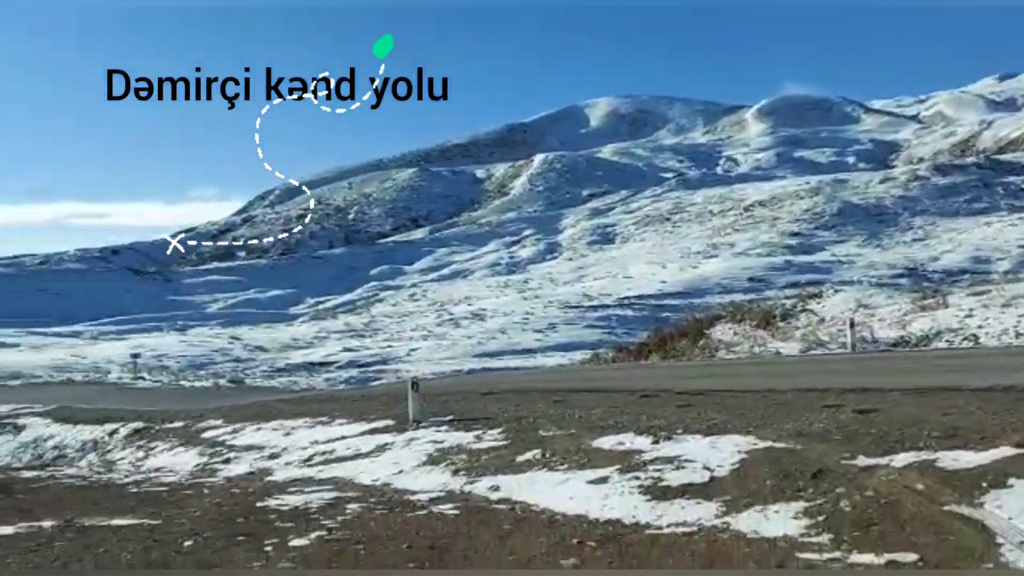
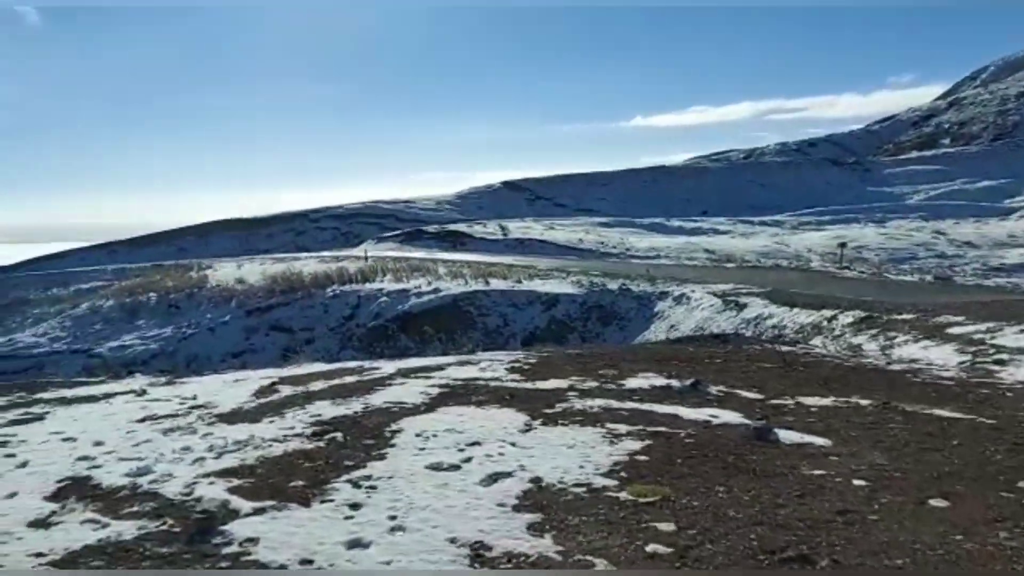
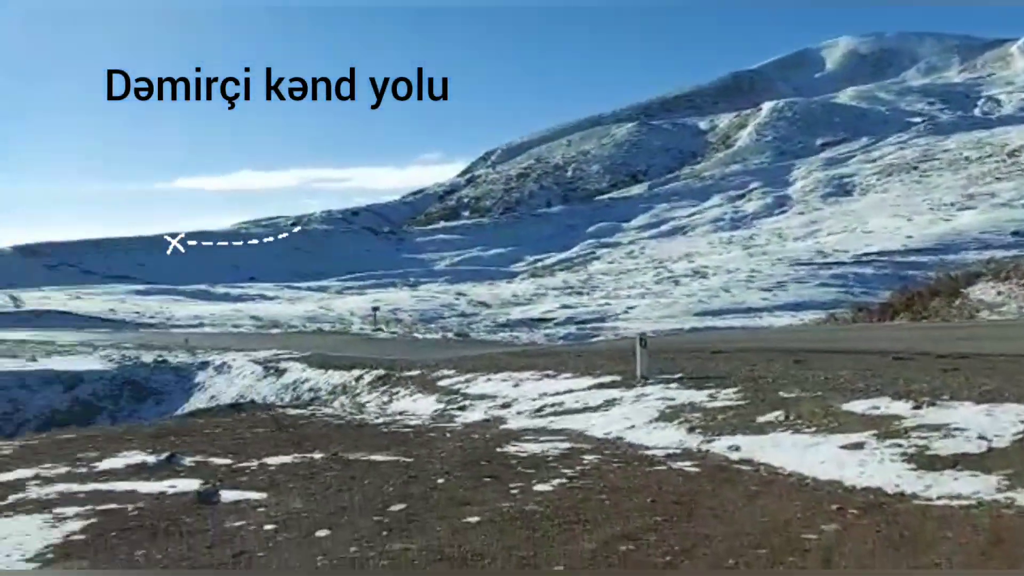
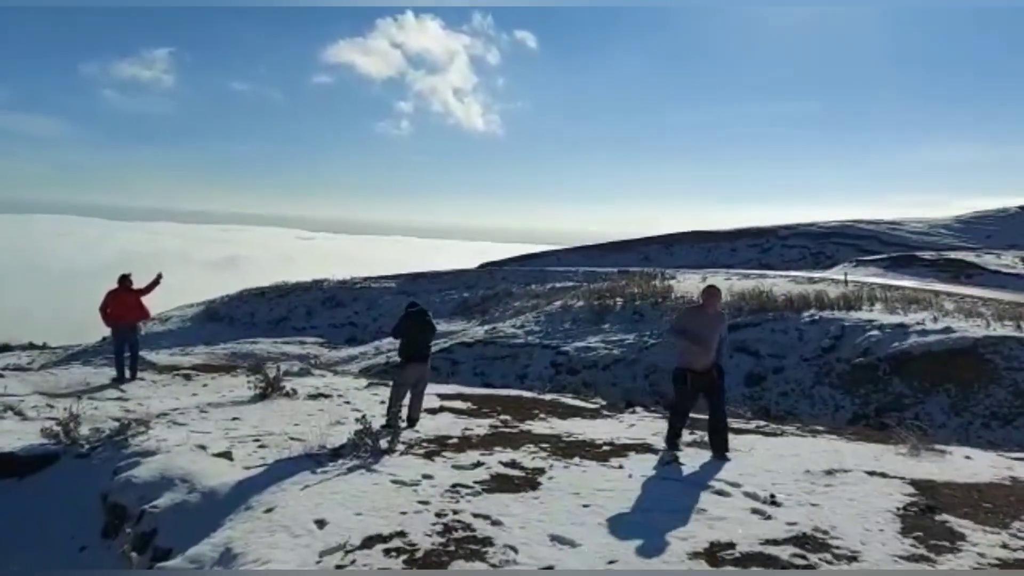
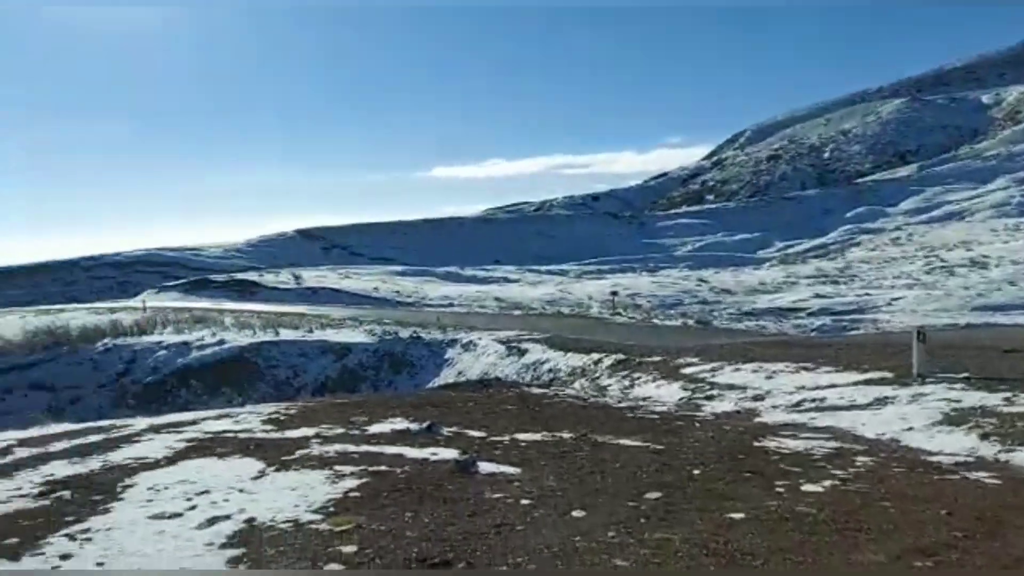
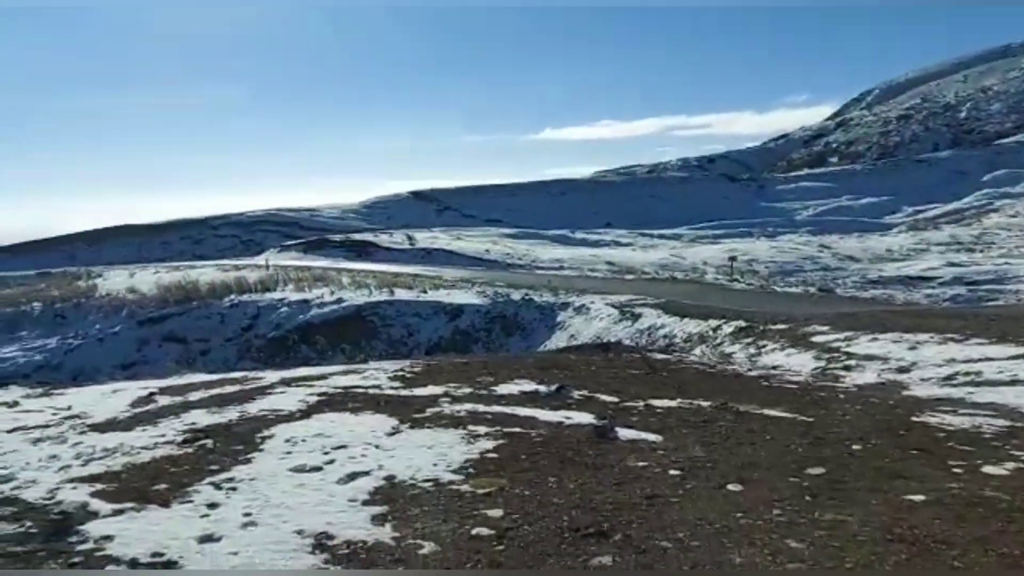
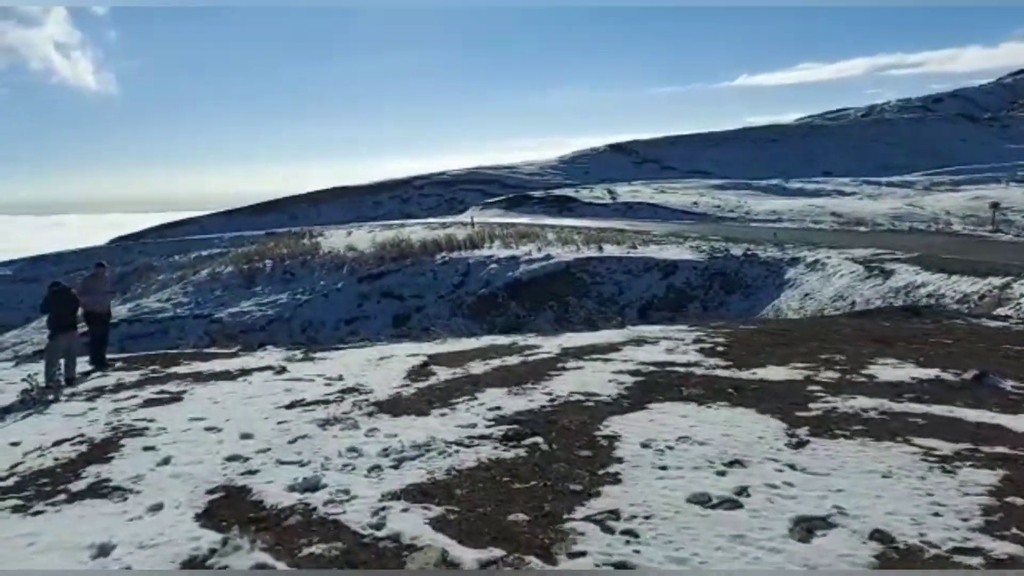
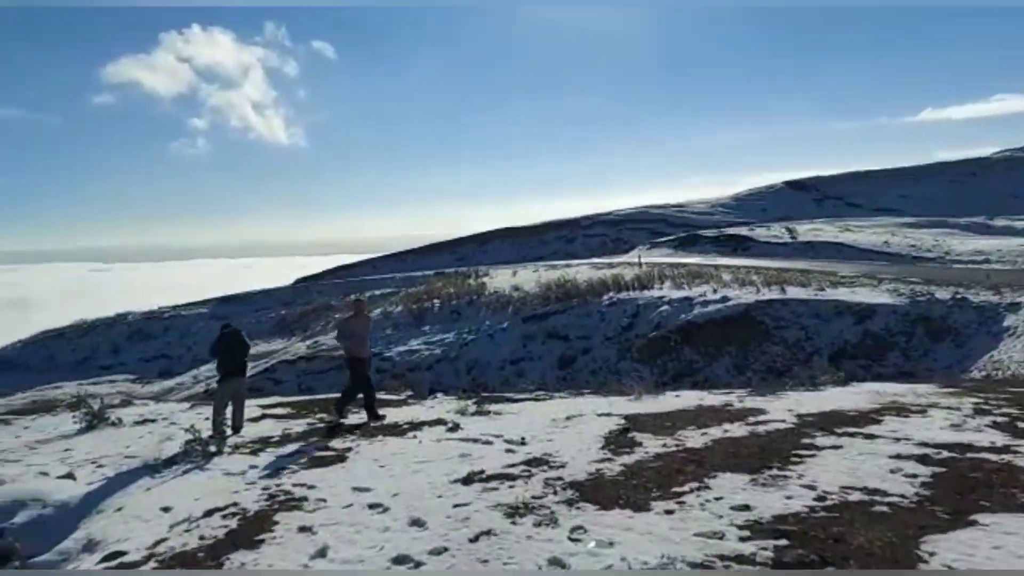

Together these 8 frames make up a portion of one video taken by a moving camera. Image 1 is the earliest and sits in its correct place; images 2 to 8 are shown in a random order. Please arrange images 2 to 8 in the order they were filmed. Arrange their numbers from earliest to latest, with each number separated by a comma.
3, 5, 6, 2, 7, 8, 4
